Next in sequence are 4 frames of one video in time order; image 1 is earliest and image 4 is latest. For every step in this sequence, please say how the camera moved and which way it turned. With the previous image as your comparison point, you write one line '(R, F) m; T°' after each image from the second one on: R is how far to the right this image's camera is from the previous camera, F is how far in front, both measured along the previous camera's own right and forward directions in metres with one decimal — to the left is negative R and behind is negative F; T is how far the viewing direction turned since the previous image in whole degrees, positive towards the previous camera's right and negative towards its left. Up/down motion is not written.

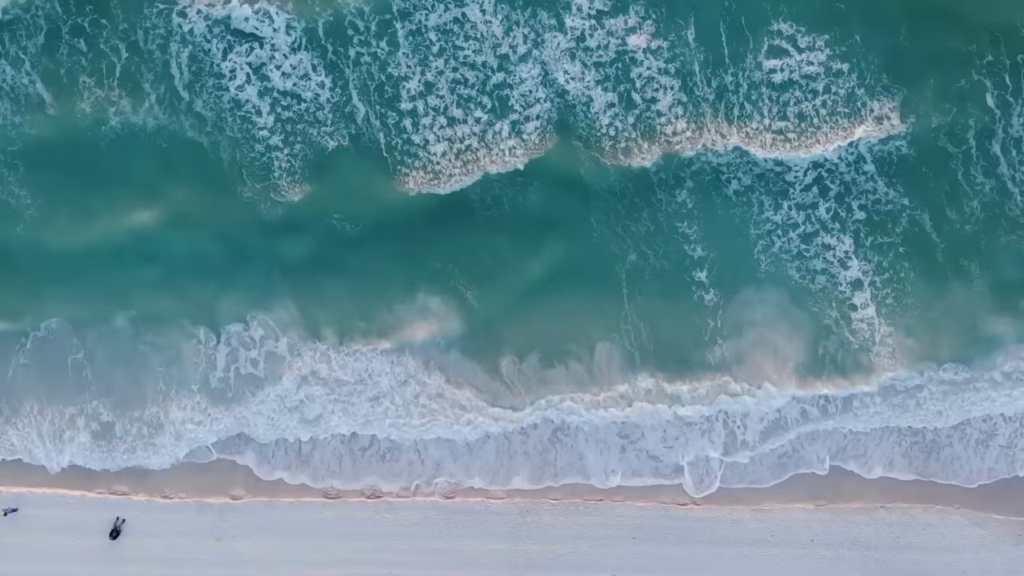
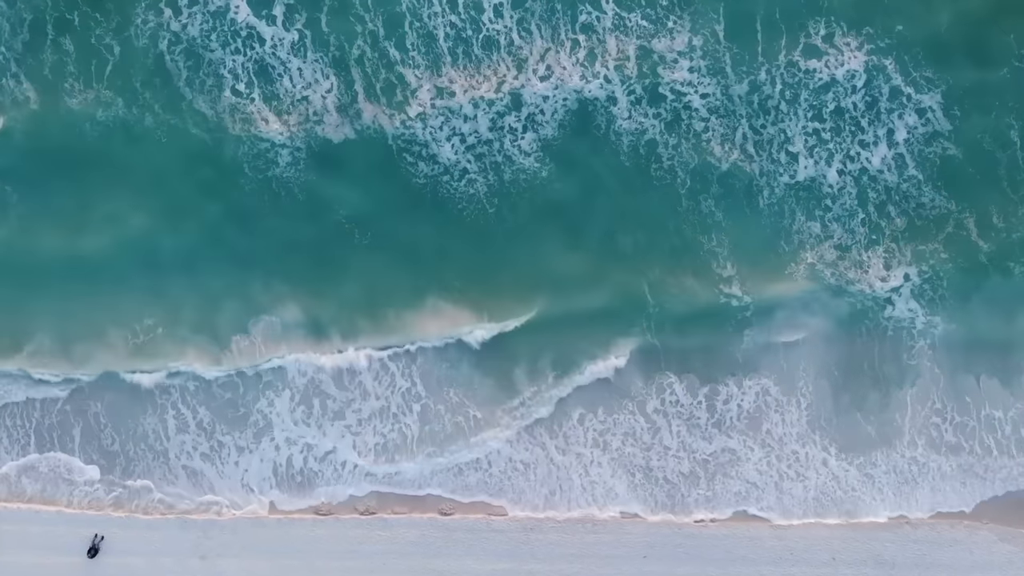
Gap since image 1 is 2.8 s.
(-2.7, +4.3) m; +1°
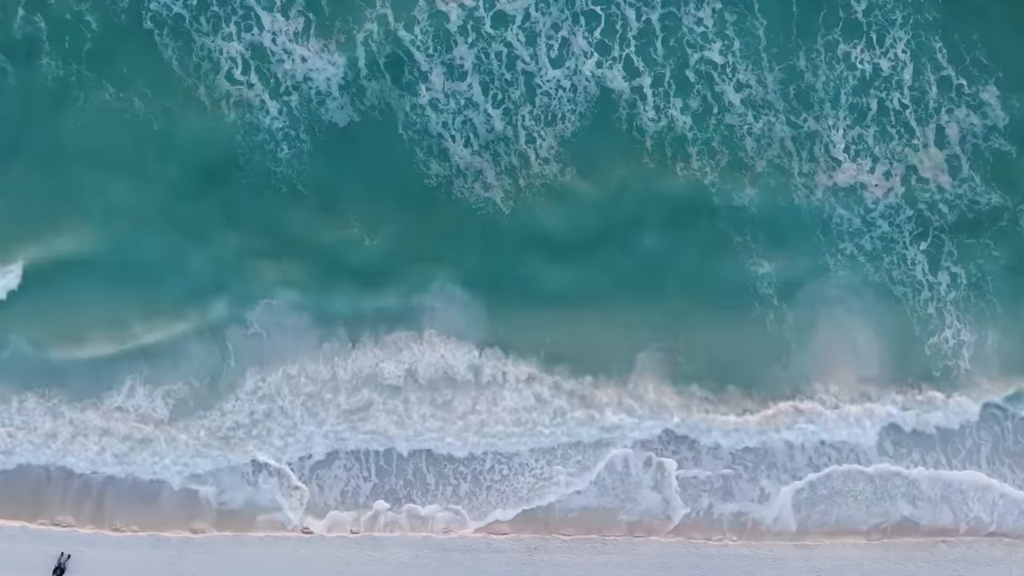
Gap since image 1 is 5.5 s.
(-3.6, +5.9) m; +2°
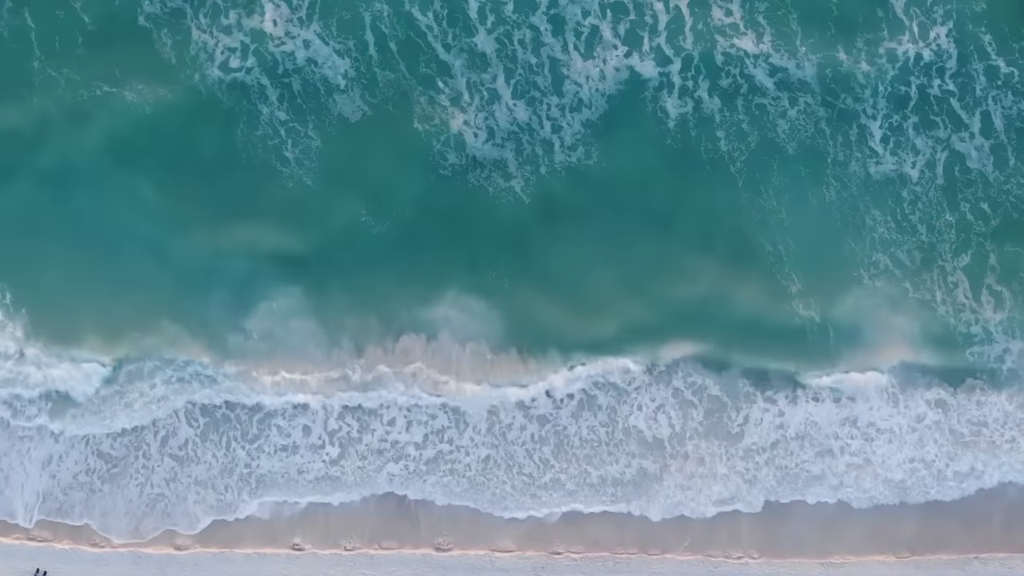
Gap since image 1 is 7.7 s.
(-2.8, +4.4) m; +1°
